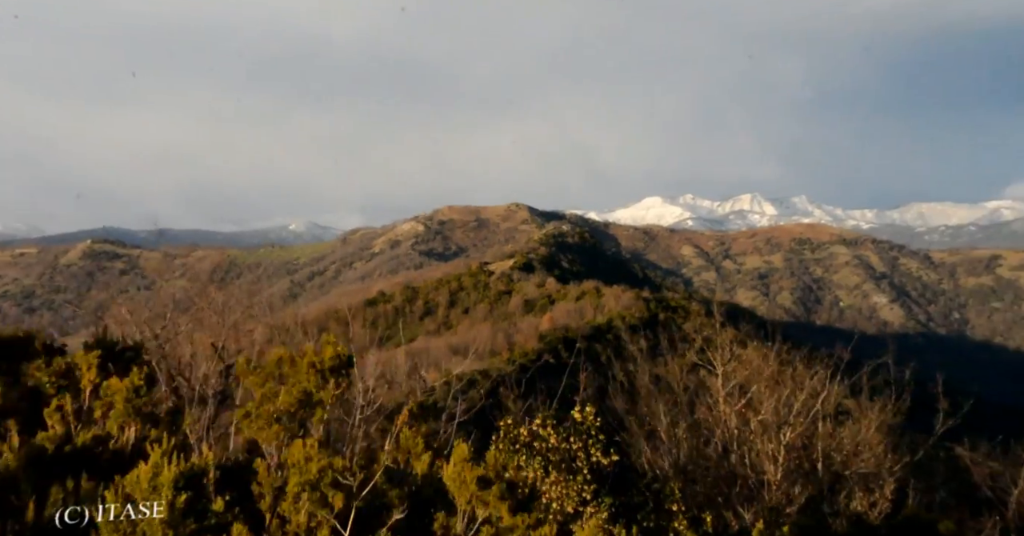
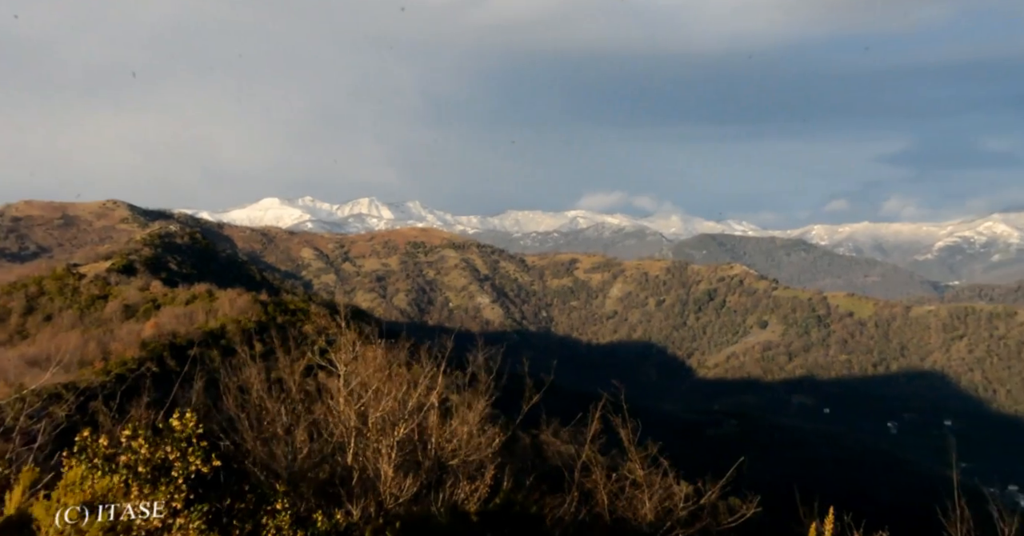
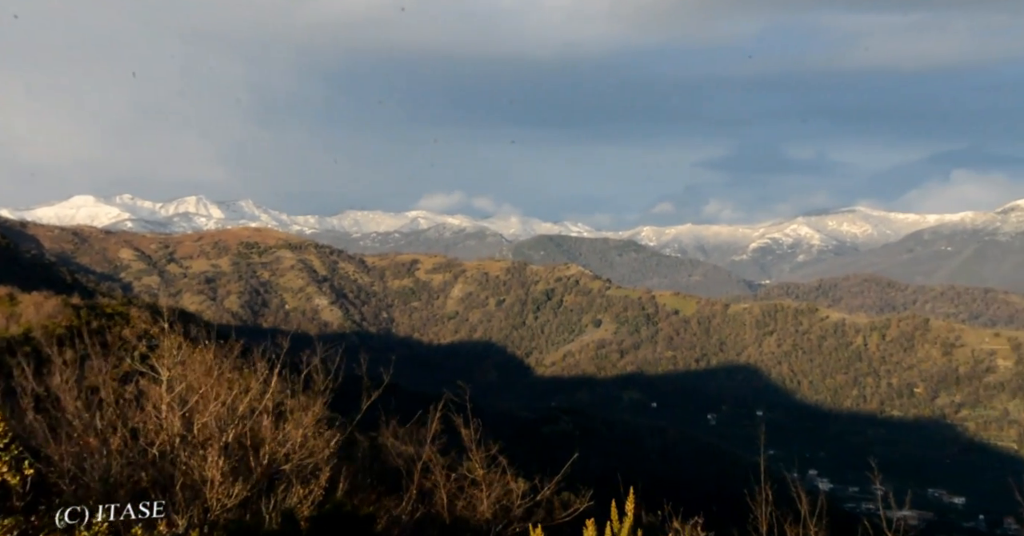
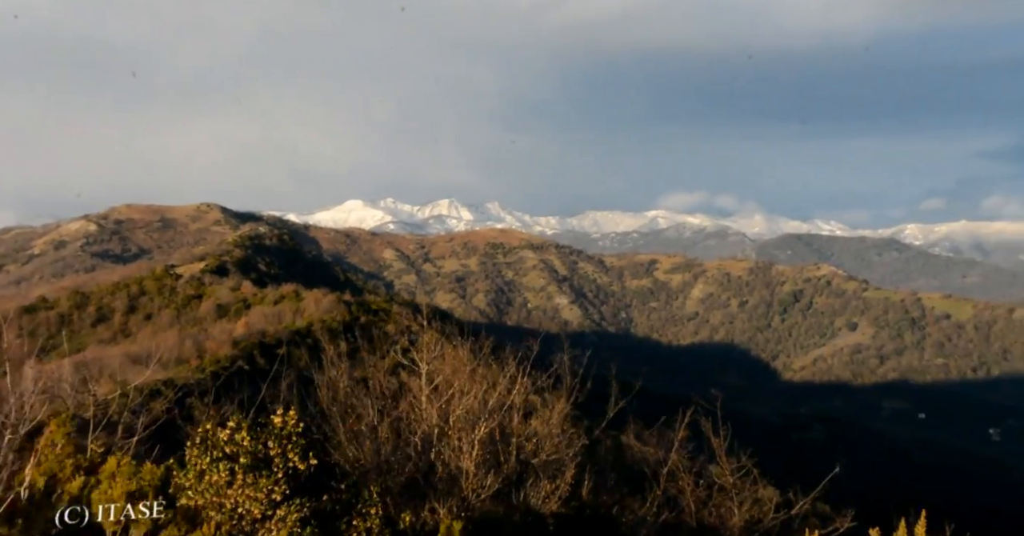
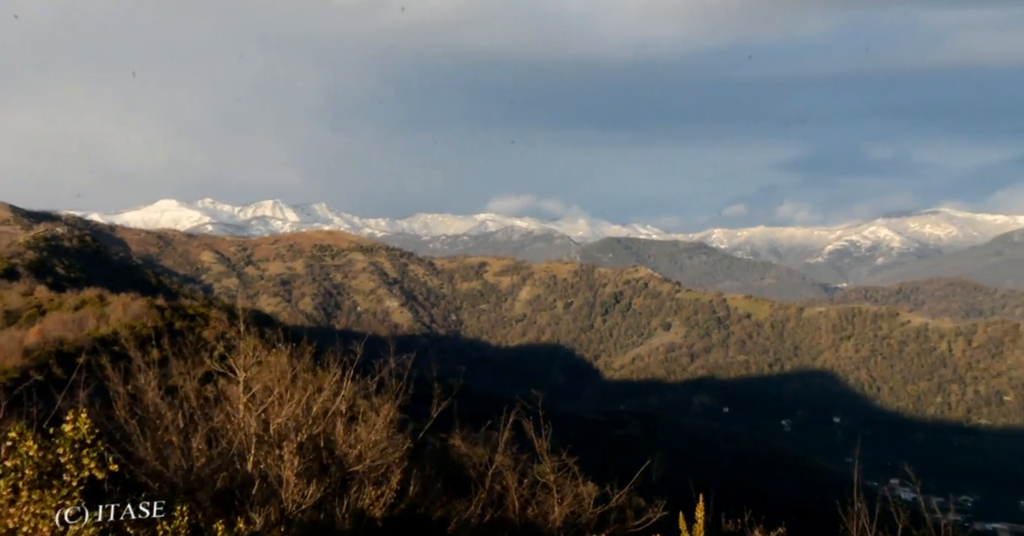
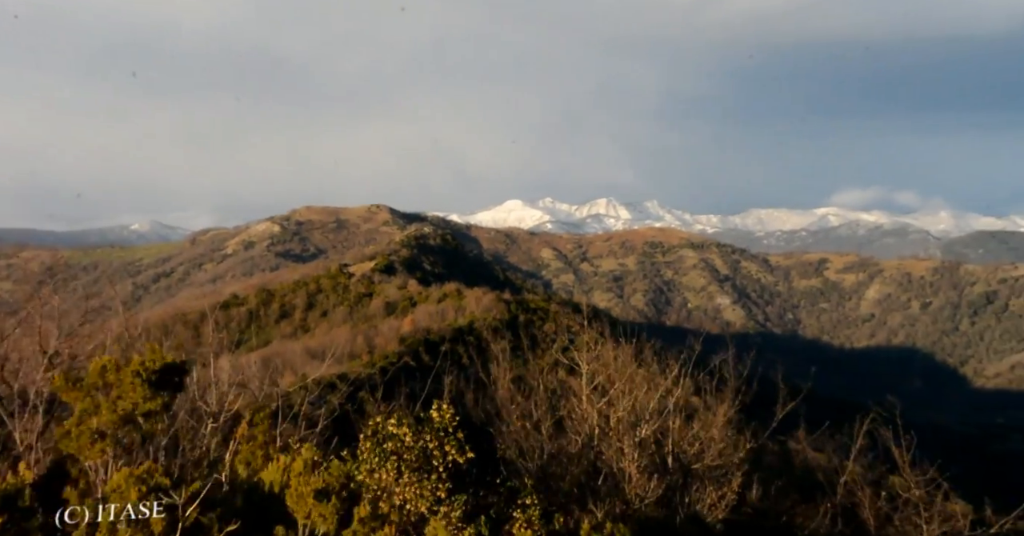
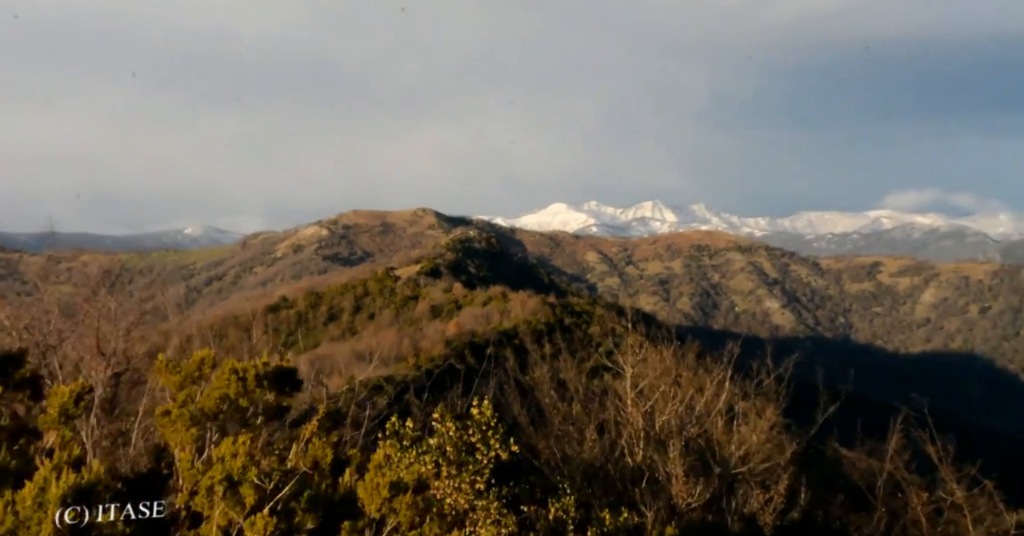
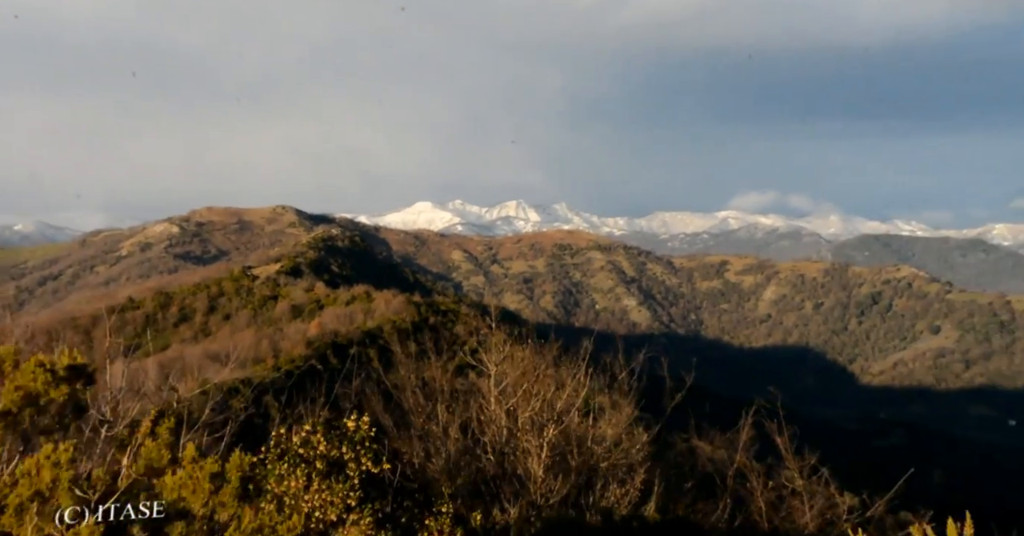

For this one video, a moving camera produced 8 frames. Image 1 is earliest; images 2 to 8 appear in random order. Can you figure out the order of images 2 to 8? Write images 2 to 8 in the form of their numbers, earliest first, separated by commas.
7, 6, 8, 4, 2, 5, 3
